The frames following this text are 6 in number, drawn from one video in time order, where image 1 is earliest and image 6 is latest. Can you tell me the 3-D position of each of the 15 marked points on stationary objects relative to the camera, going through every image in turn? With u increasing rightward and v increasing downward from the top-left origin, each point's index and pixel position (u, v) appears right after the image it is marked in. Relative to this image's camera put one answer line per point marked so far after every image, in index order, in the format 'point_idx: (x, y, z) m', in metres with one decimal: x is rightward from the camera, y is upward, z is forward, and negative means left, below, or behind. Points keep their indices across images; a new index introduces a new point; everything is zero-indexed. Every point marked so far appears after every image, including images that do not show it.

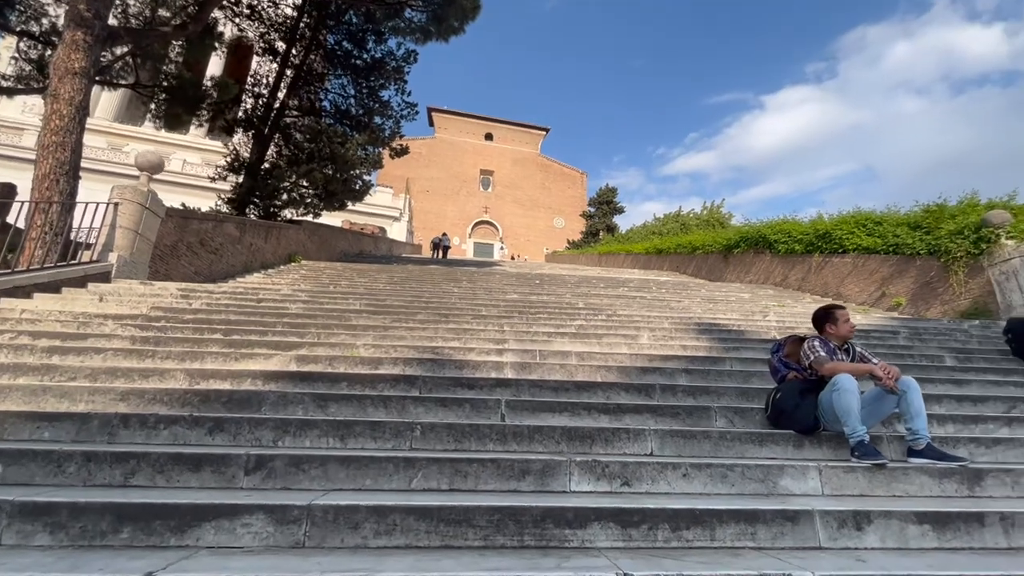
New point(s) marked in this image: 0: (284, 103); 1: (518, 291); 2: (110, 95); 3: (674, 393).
0: (-6.8, +5.4, +14.2) m
1: (+0.1, -0.1, +10.5) m
2: (-15.9, +7.6, +18.9) m
3: (+1.3, -0.8, +3.8) m
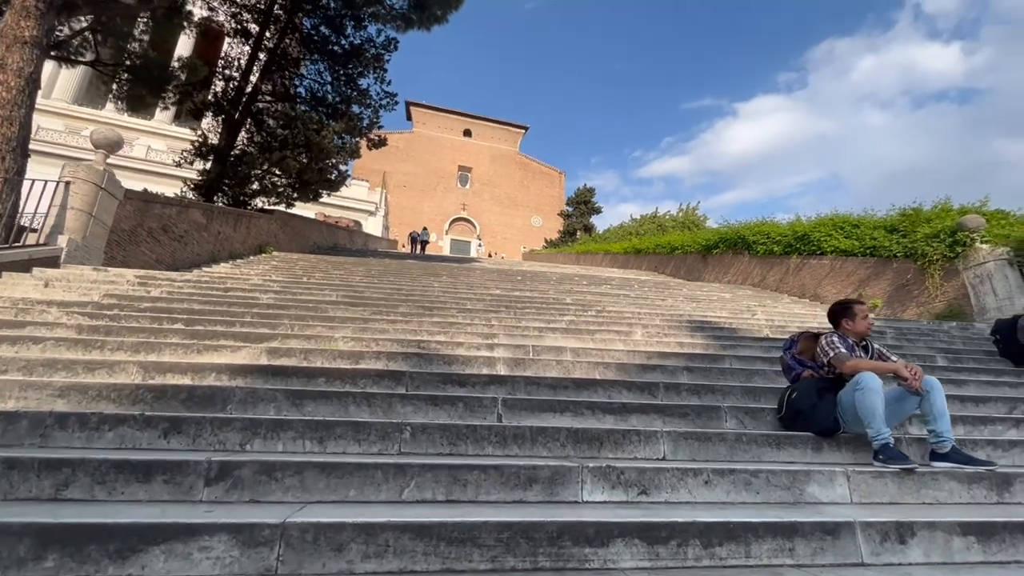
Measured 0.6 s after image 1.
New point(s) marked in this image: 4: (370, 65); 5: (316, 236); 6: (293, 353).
0: (-7.2, +5.7, +13.5) m
1: (-0.3, 0.0, +10.2) m
2: (-16.5, +8.0, +17.7) m
3: (+1.2, -0.8, +3.6) m
4: (-4.3, +6.7, +14.3) m
5: (-6.8, +1.8, +16.6) m
6: (-1.6, -0.5, +3.6) m
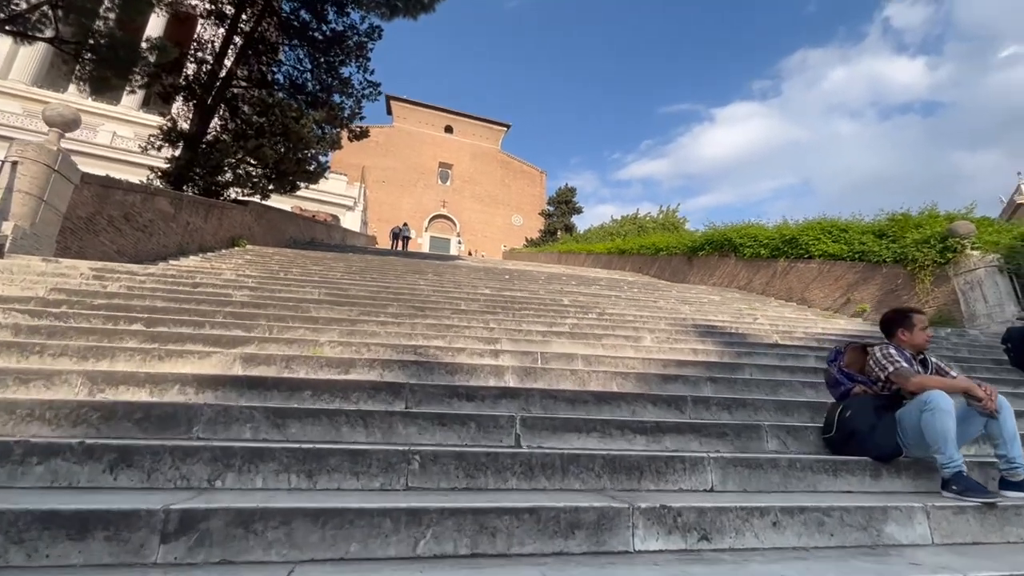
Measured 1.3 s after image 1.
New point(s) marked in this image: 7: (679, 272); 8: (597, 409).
0: (-7.5, +5.8, +12.8) m
1: (-0.5, +0.1, +9.8) m
2: (-17.0, +8.2, +16.5) m
3: (+1.3, -0.8, +3.2) m
4: (-4.6, +6.7, +13.7) m
5: (-7.3, +1.9, +15.9) m
6: (-1.6, -0.5, +3.1) m
7: (+6.1, +0.6, +17.5) m
8: (+0.5, -0.8, +3.1) m
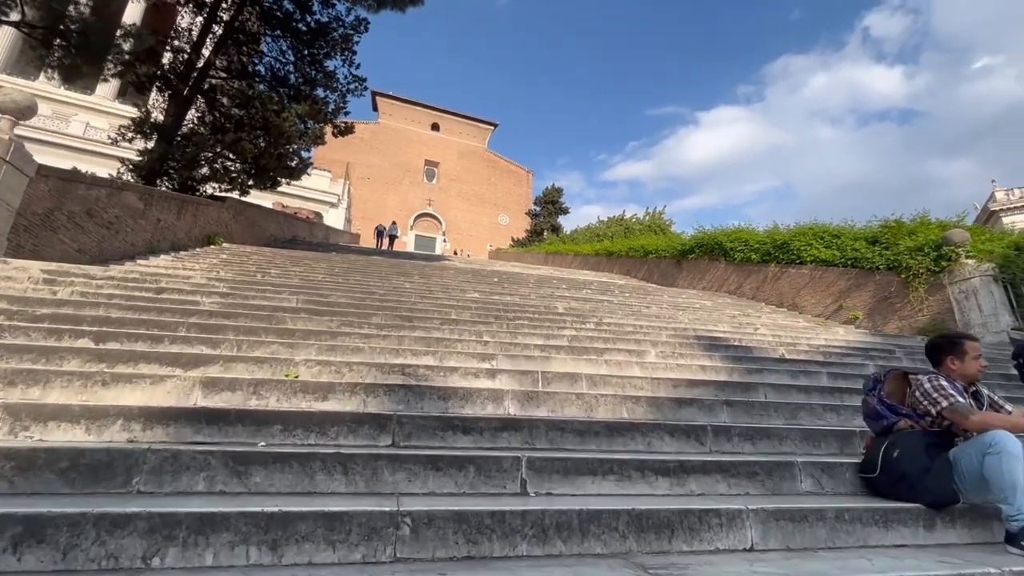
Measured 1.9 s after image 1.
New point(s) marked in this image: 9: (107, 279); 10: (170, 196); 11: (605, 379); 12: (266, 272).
0: (-7.7, +5.8, +12.2) m
1: (-0.7, 0.0, +9.5) m
2: (-17.3, +8.3, +15.6) m
3: (+1.3, -0.9, +2.9) m
4: (-4.8, +6.7, +13.2) m
5: (-7.6, +1.9, +15.3) m
6: (-1.5, -0.6, +2.7) m
7: (+5.7, +0.5, +17.3) m
8: (+0.6, -0.9, +2.7) m
9: (-4.2, +0.1, +5.0) m
10: (-6.8, +1.8, +9.6) m
11: (+0.7, -0.7, +3.6) m
12: (-4.4, +0.3, +8.6) m
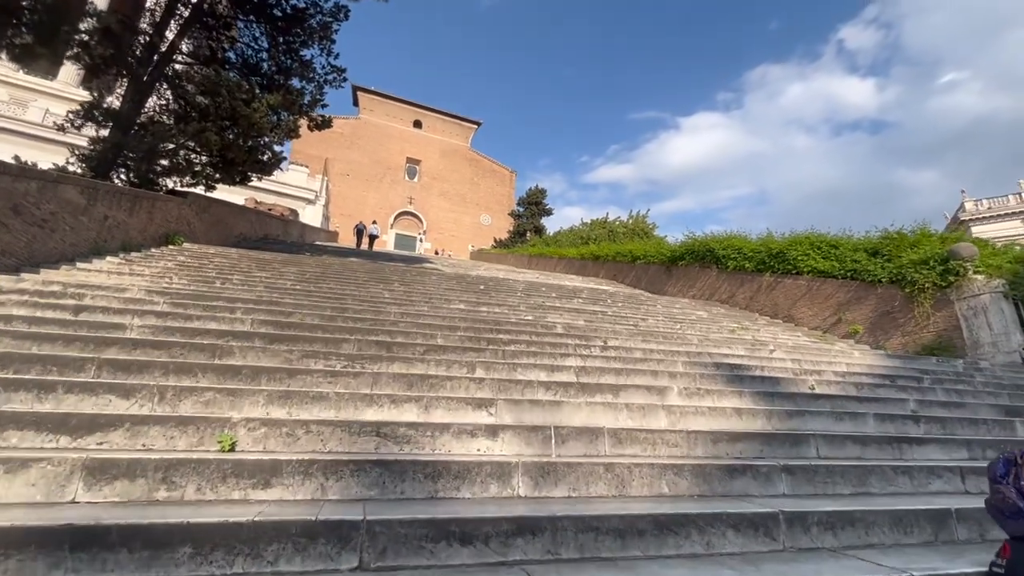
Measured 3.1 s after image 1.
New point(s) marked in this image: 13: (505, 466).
0: (-7.9, +5.7, +11.1) m
1: (-0.9, -0.2, +8.7) m
2: (-17.6, +8.4, +14.2) m
3: (+1.4, -1.1, +2.2) m
4: (-5.1, +6.6, +12.3) m
5: (-8.0, +1.8, +14.2) m
6: (-1.5, -0.7, +1.9) m
7: (+5.1, +0.2, +16.8) m
8: (+0.6, -1.1, +2.0) m
9: (-4.2, 0.0, +4.1) m
10: (-7.0, +1.7, +8.6) m
11: (+0.7, -0.9, +2.9) m
12: (-4.6, +0.2, +7.7) m
13: (0.0, -0.8, +2.3) m
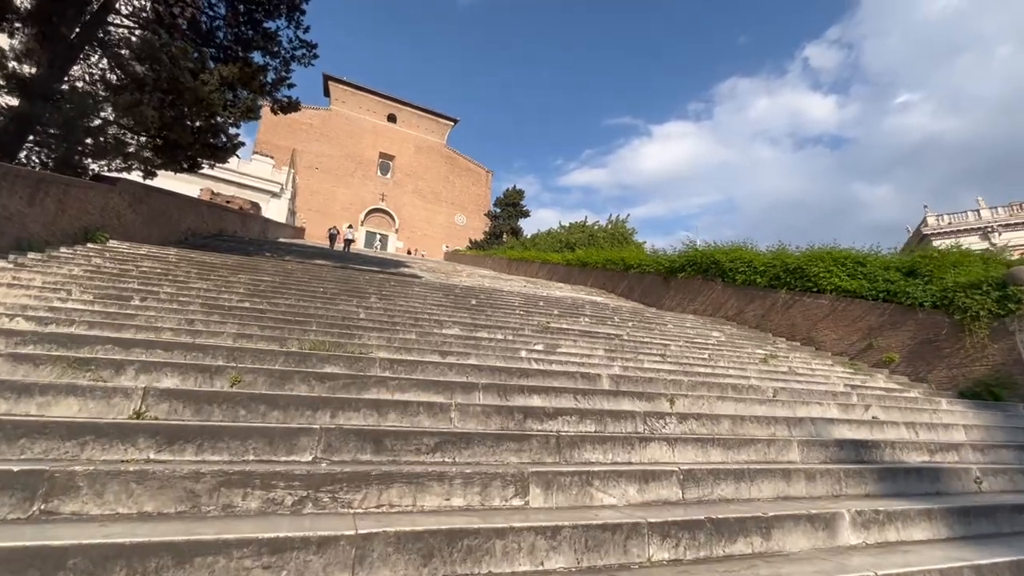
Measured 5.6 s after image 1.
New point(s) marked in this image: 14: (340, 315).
0: (-7.9, +5.6, +9.1) m
1: (-0.8, -0.5, +7.1) m
2: (-17.6, +8.5, +11.5) m
3: (+1.8, -1.5, +0.8) m
4: (-5.0, +6.4, +10.4) m
5: (-8.2, +1.7, +12.1) m
6: (-1.0, -1.0, +0.3) m
7: (+4.7, -0.2, +15.5) m
8: (+1.1, -1.4, +0.5) m
9: (-3.8, -0.3, +2.2) m
10: (-6.9, +1.6, +6.6) m
11: (+1.2, -1.2, +1.4) m
12: (-4.4, 0.0, +5.8) m
13: (+0.4, -1.1, +0.7) m
14: (-2.2, -0.3, +6.1) m
